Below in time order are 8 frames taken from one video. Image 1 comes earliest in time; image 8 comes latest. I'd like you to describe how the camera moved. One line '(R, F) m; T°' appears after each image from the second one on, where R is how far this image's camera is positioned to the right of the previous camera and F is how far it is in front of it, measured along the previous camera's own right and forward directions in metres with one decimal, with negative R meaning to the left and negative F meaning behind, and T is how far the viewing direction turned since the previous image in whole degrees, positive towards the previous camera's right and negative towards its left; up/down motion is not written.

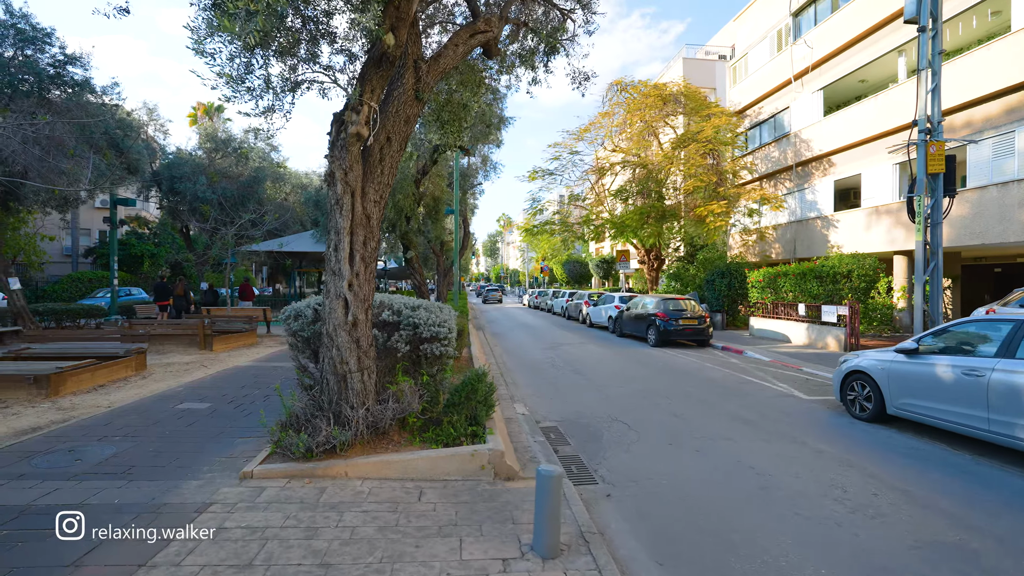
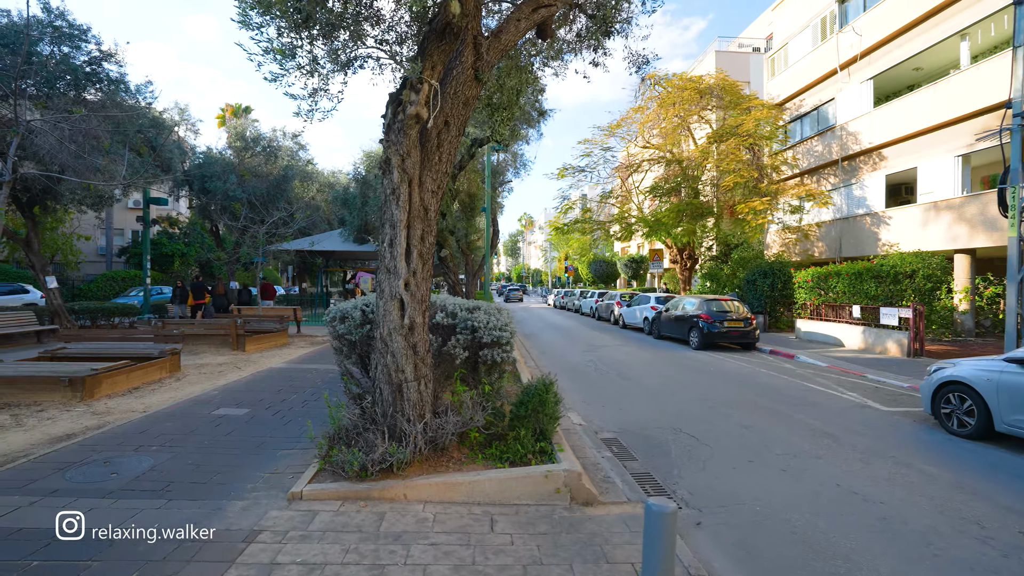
(-0.5, +0.5) m; -2°
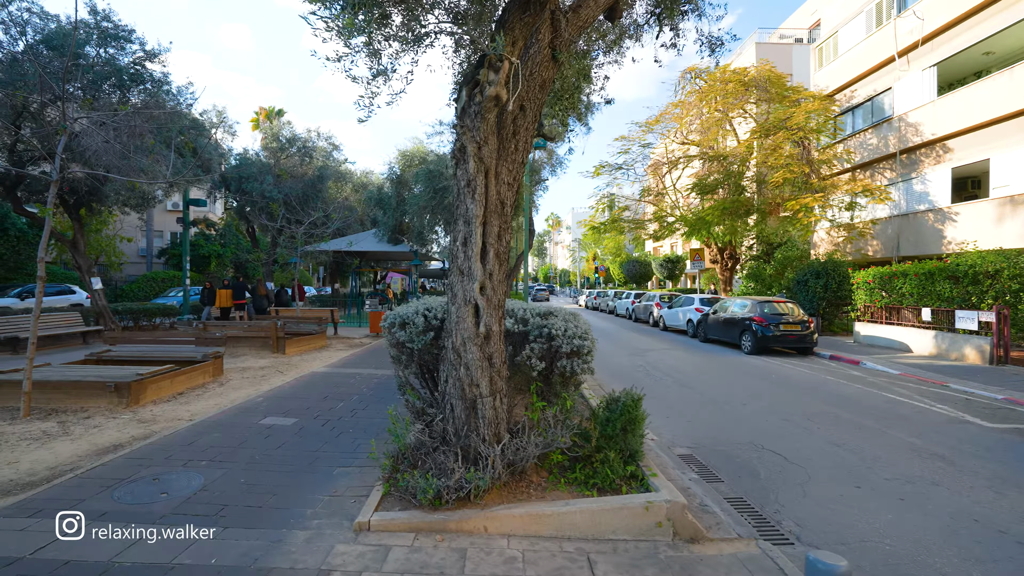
(-0.5, +0.5) m; -3°
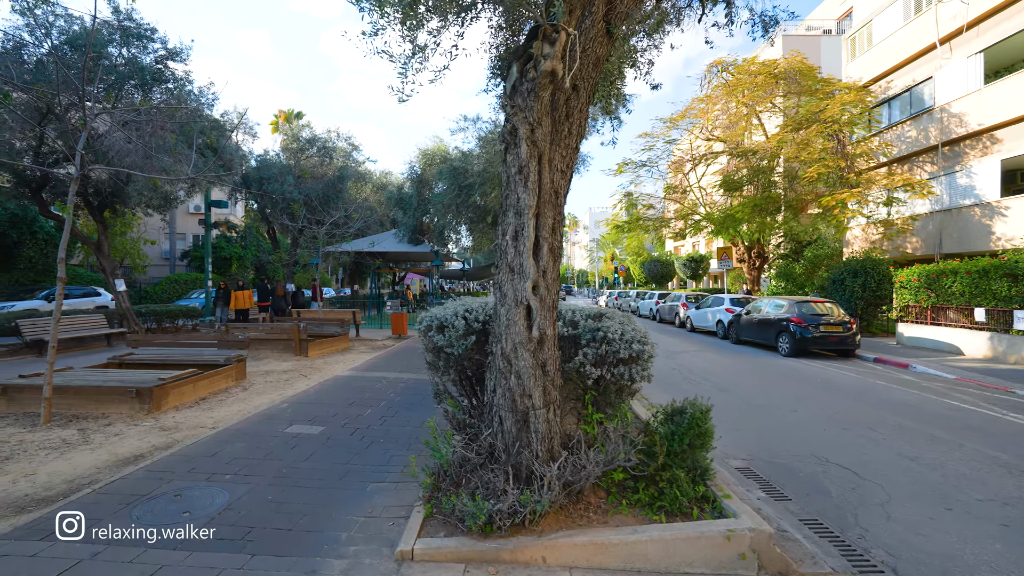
(-0.3, +0.4) m; -2°
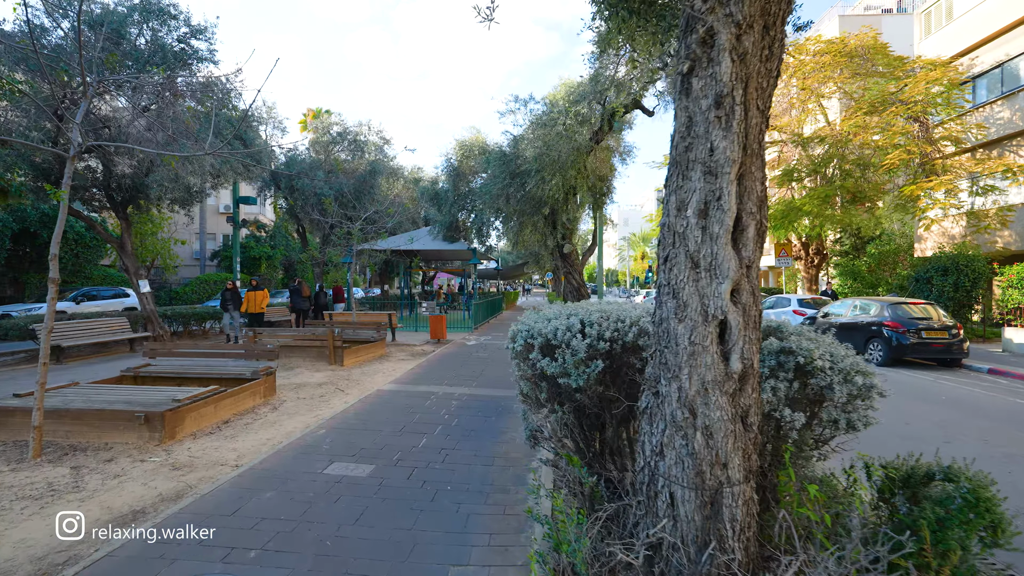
(-0.7, +1.3) m; -3°
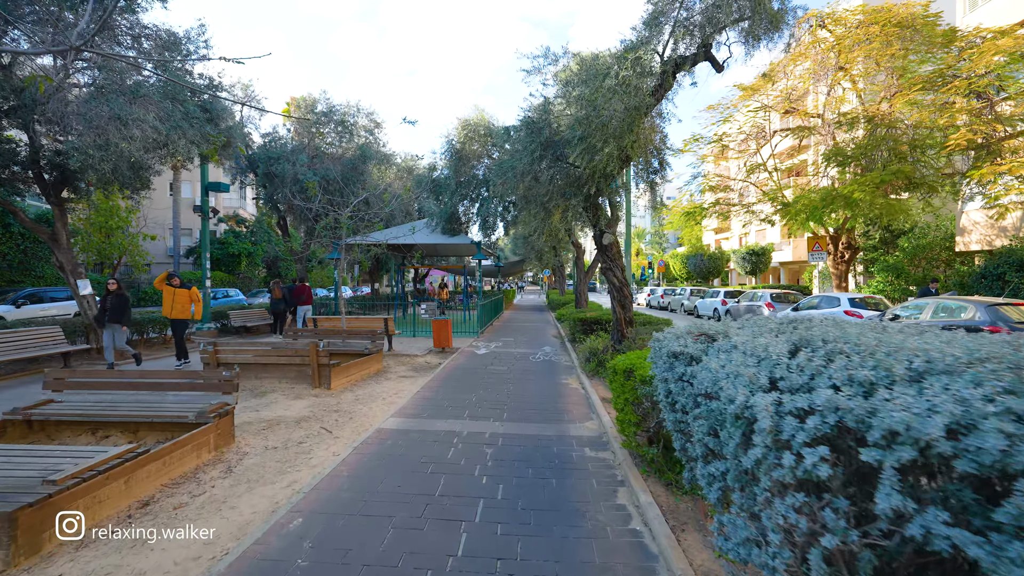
(-0.7, +2.1) m; +1°
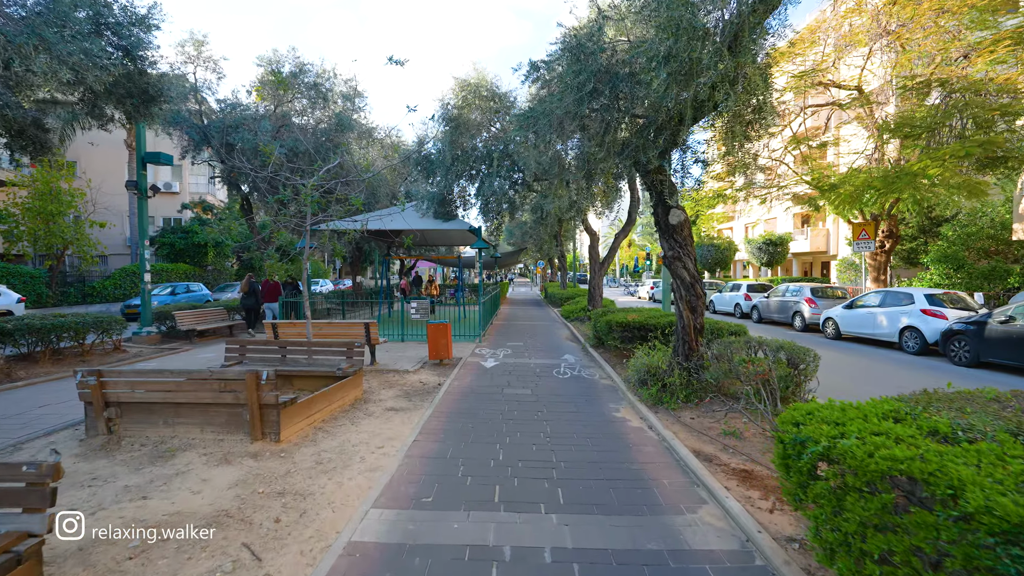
(-0.6, +2.6) m; +2°
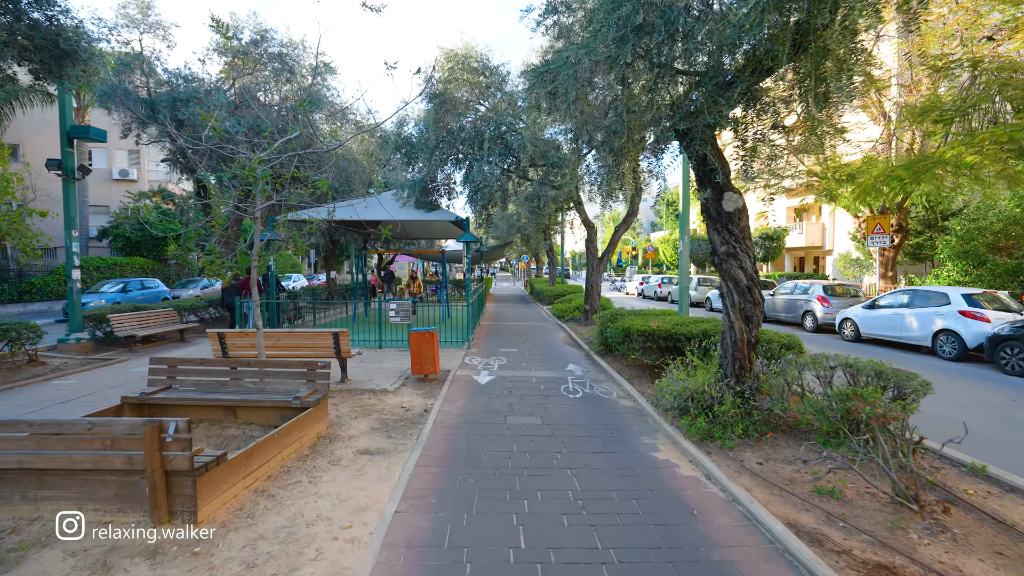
(-0.3, +1.5) m; +2°
